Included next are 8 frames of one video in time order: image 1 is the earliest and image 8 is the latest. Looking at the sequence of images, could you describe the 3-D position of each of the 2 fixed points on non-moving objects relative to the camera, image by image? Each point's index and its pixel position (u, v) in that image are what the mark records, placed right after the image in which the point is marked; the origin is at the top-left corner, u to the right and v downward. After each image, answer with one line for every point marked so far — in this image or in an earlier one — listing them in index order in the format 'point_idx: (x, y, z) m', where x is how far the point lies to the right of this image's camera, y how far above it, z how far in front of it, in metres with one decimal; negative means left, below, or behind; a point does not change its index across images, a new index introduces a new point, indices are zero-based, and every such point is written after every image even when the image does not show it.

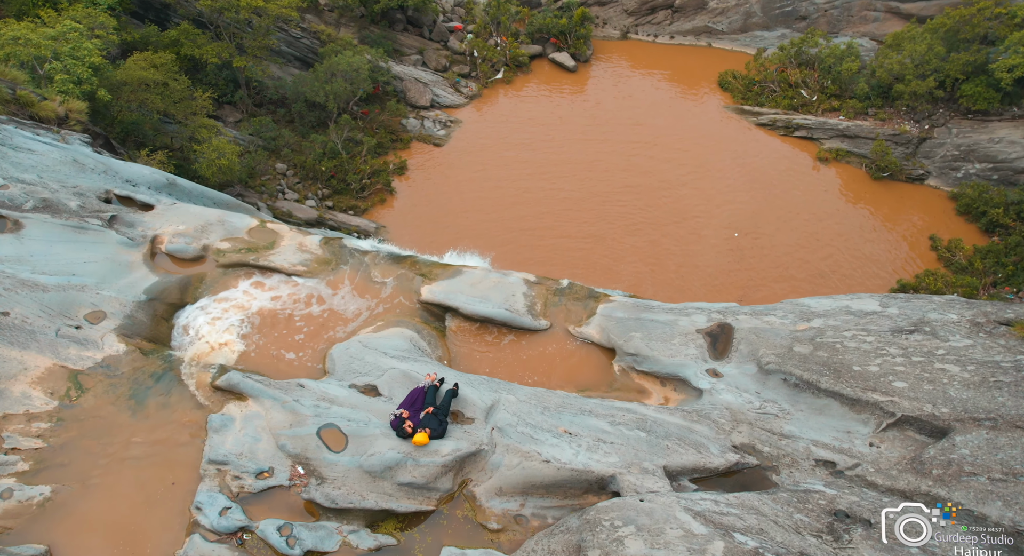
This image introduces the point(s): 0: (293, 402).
0: (-3.2, -1.8, +10.5) m
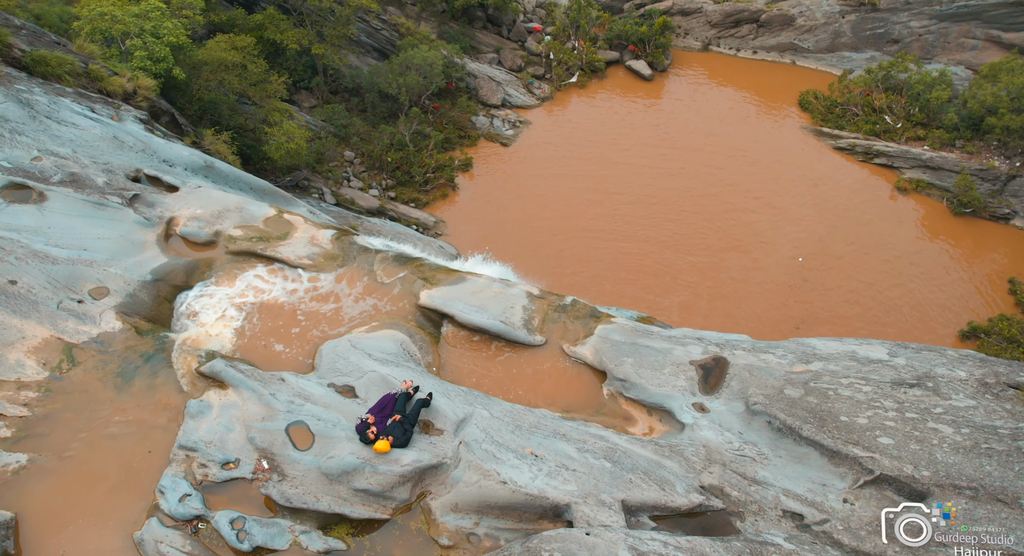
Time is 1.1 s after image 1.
0: (-3.6, -1.7, +10.5) m
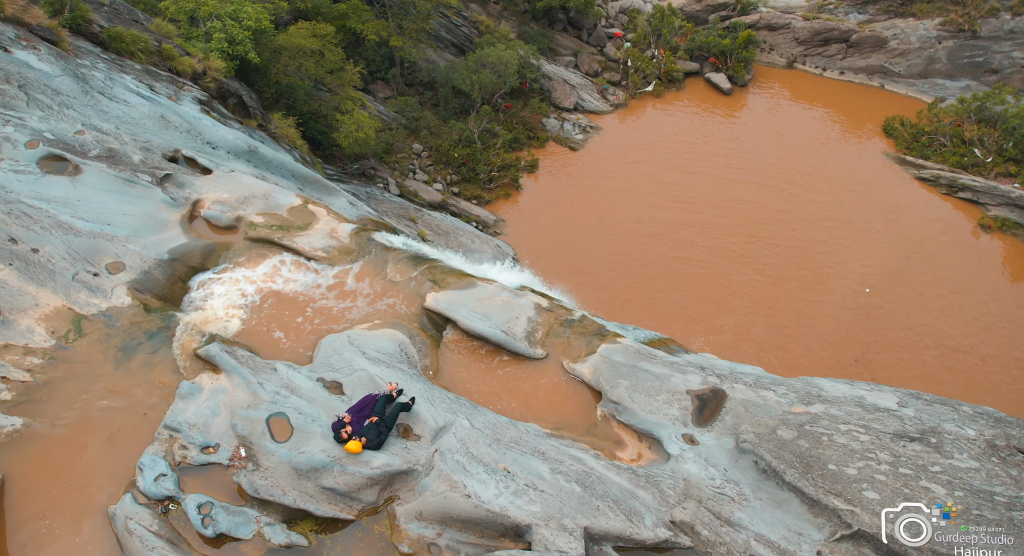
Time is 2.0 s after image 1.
0: (-3.8, -1.6, +10.6) m
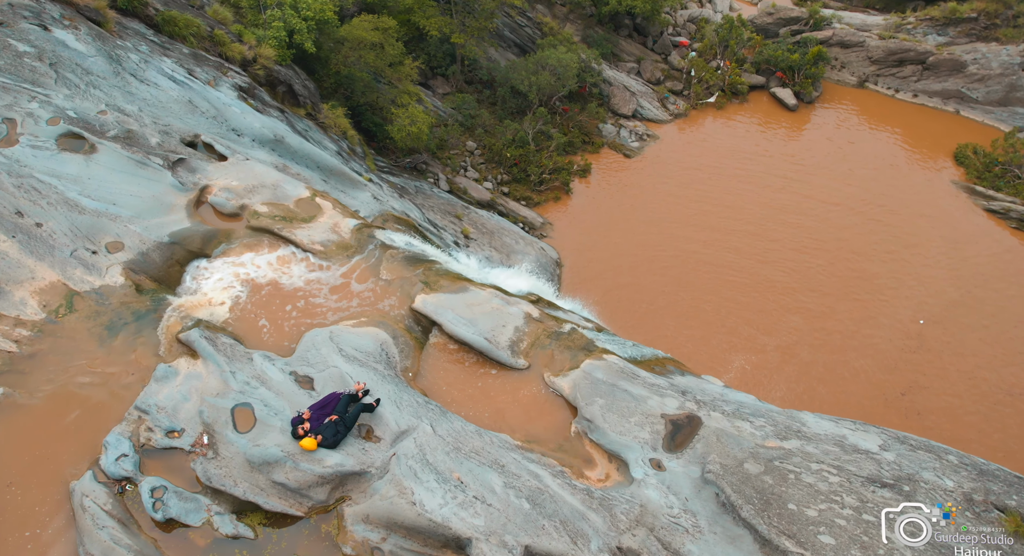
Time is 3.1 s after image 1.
0: (-4.3, -1.4, +10.7) m
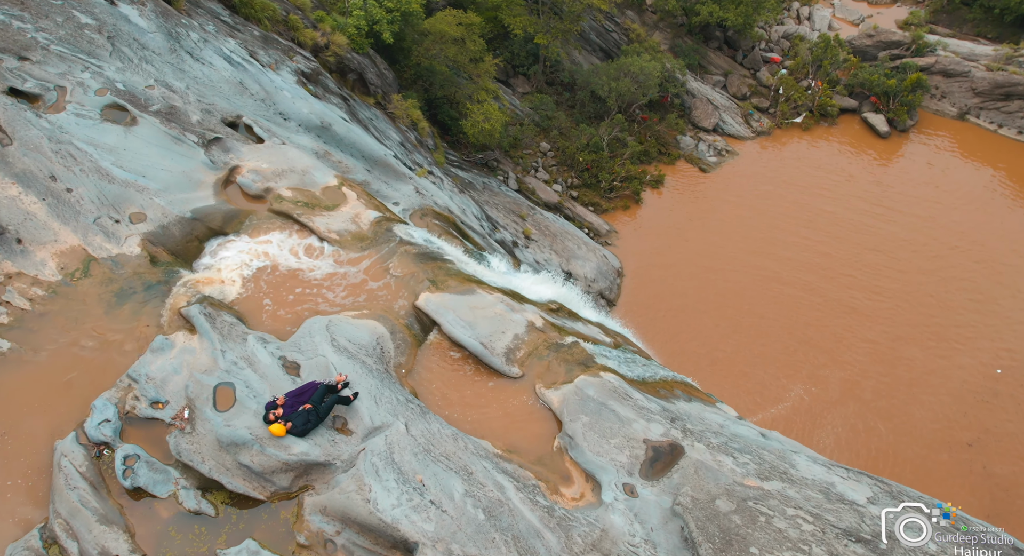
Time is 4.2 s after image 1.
0: (-4.6, -1.1, +11.0) m
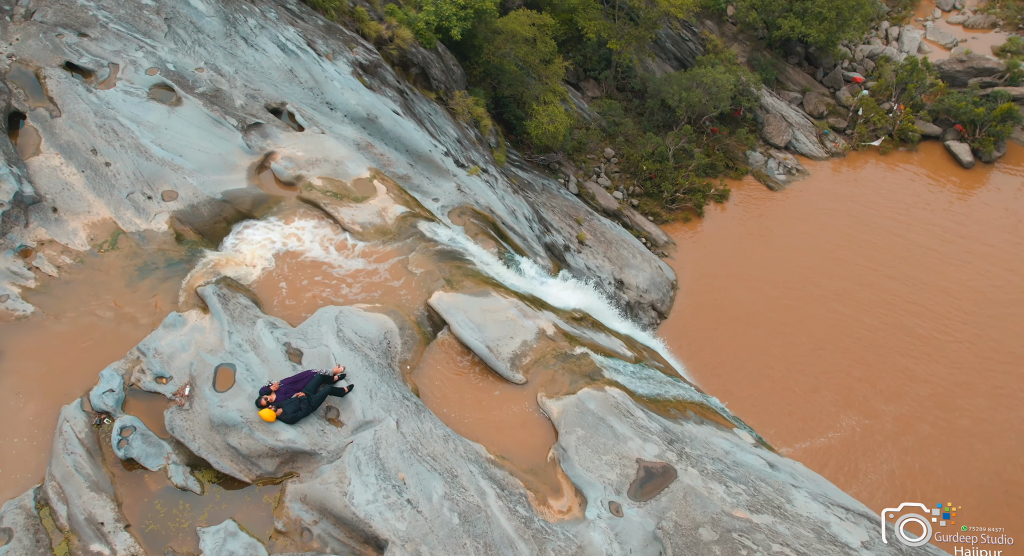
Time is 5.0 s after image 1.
0: (-4.6, -0.8, +11.2) m
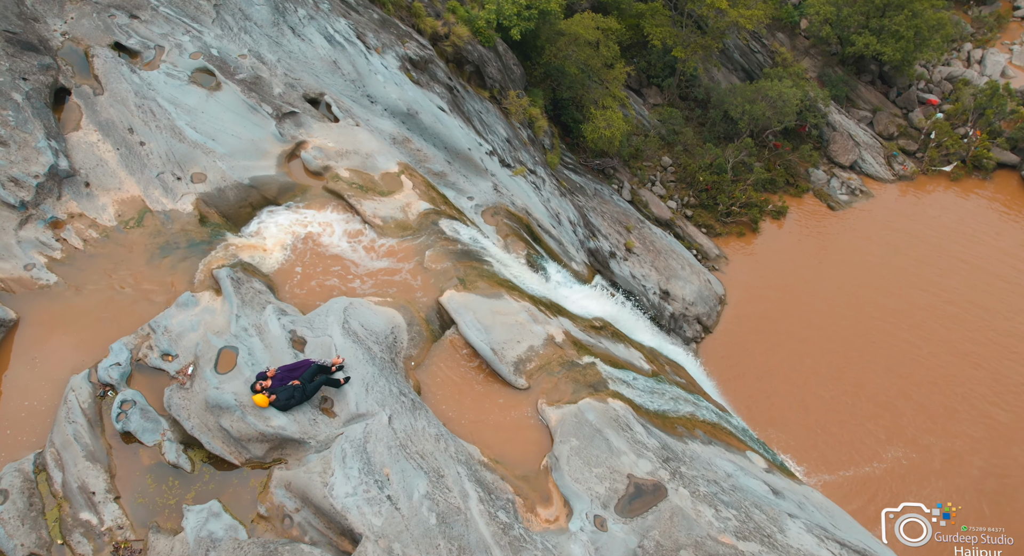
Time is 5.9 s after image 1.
0: (-4.6, -0.6, +11.5) m
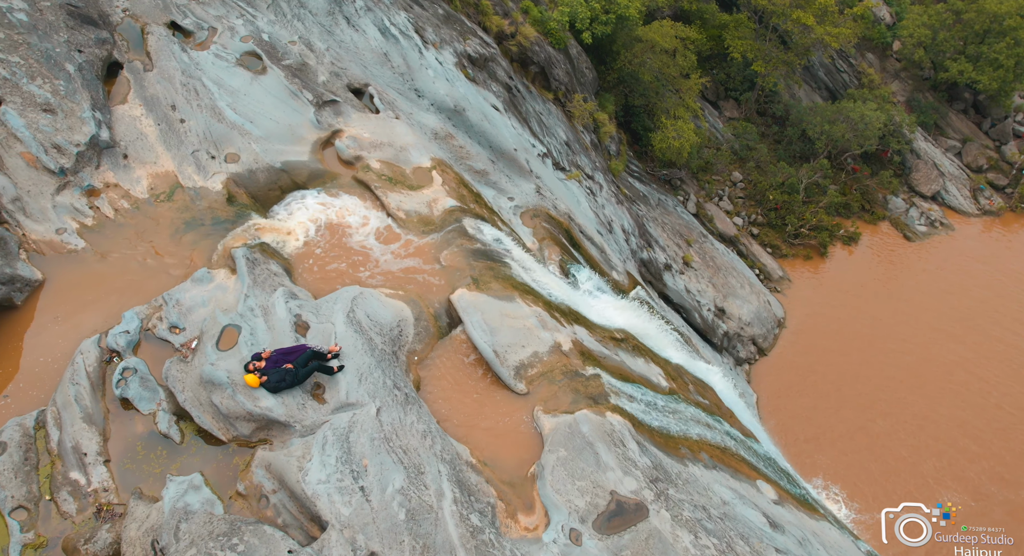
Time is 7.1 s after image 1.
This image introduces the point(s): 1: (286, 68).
0: (-4.6, -0.3, +11.8) m
1: (-5.8, +5.1, +17.3) m
